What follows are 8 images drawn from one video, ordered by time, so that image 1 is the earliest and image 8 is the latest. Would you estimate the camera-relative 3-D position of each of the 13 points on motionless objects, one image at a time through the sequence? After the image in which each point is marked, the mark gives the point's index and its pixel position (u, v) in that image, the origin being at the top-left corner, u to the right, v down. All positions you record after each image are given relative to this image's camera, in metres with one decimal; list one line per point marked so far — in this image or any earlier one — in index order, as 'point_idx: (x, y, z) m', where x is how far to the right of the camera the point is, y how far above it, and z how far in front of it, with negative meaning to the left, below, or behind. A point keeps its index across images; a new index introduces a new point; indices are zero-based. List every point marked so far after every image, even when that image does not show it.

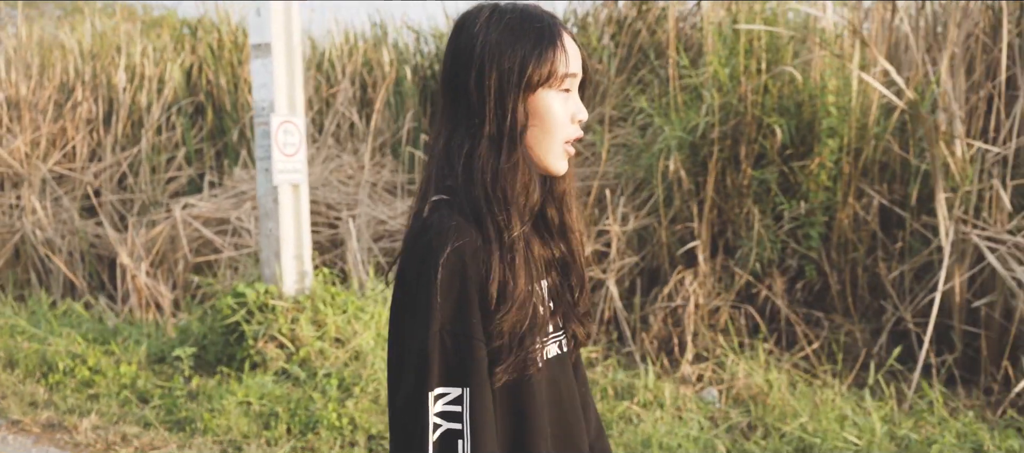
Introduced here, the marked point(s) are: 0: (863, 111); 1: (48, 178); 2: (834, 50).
0: (+1.7, +0.6, +3.9) m
1: (-3.3, +0.3, +6.2) m
2: (+1.5, +0.9, +4.0) m
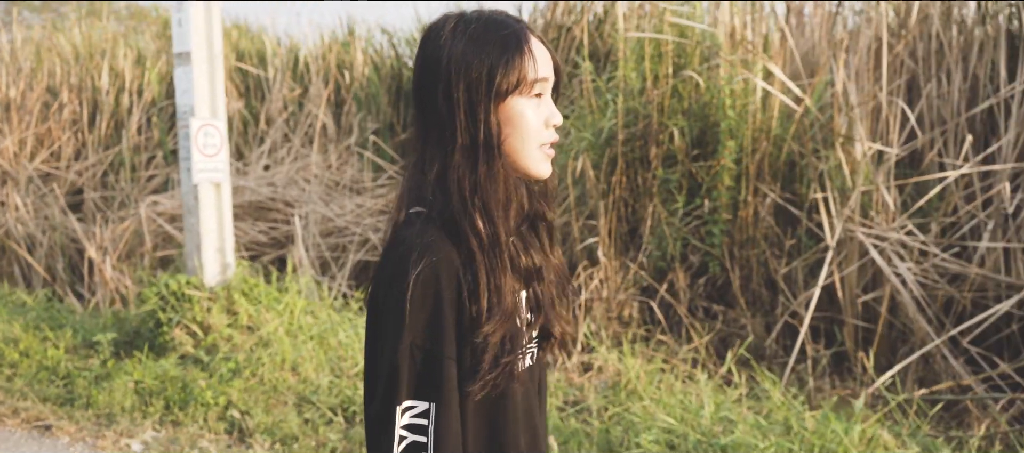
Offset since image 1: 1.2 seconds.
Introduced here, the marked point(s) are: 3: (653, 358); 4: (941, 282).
0: (+1.3, +0.6, +4.1) m
1: (-3.7, +0.4, +6.5) m
2: (+1.1, +0.9, +4.2) m
3: (+0.7, -0.6, +3.9) m
4: (+2.0, -0.3, +3.8) m
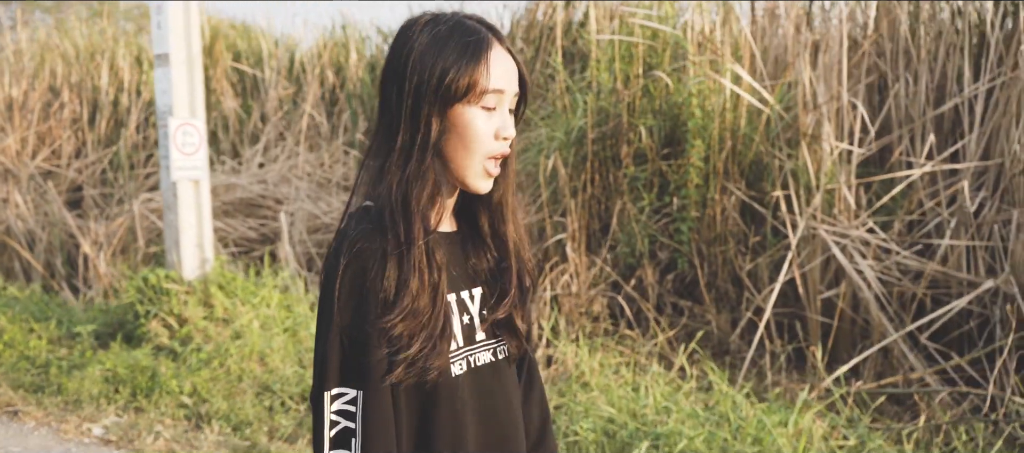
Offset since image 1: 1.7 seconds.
0: (+1.1, +0.6, +4.2) m
1: (-3.8, +0.4, +6.7) m
2: (+1.0, +0.9, +4.2) m
3: (+0.5, -0.6, +4.0) m
4: (+1.8, -0.2, +3.8) m
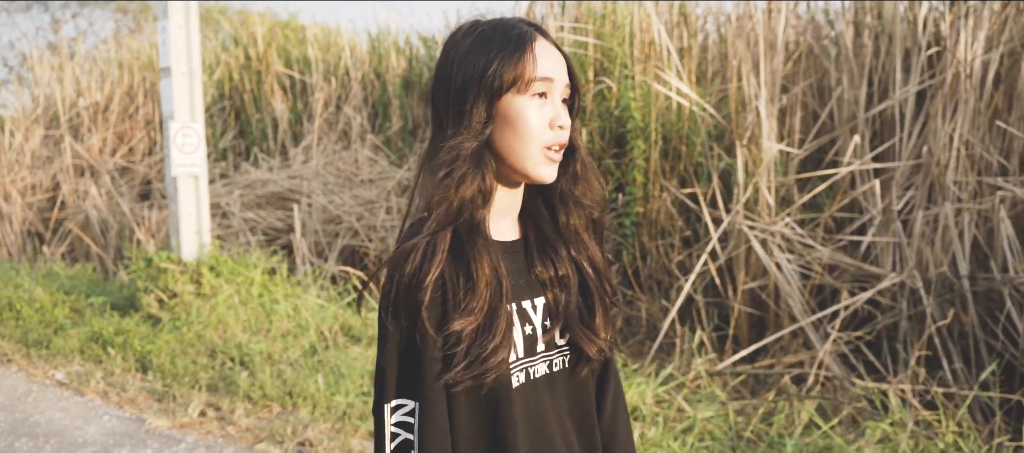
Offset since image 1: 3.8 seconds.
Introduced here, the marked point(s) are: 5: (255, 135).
0: (+0.9, +0.6, +4.5) m
1: (-3.6, +0.5, +7.6) m
2: (+0.8, +0.9, +4.5) m
3: (+0.2, -0.6, +4.4) m
4: (+1.5, -0.2, +4.0) m
5: (-2.4, +0.9, +7.9) m
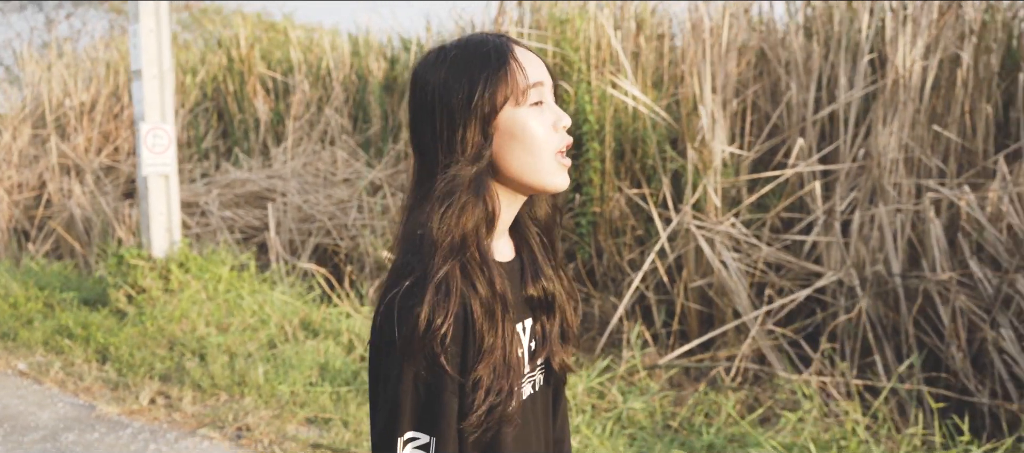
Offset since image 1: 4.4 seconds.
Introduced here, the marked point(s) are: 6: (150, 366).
0: (+0.7, +0.6, +4.6) m
1: (-3.9, +0.5, +7.7) m
2: (+0.5, +0.9, +4.7) m
3: (0.0, -0.6, +4.5) m
4: (+1.3, -0.2, +4.2) m
5: (-2.6, +0.9, +8.0) m
6: (-1.4, -0.6, +3.3) m
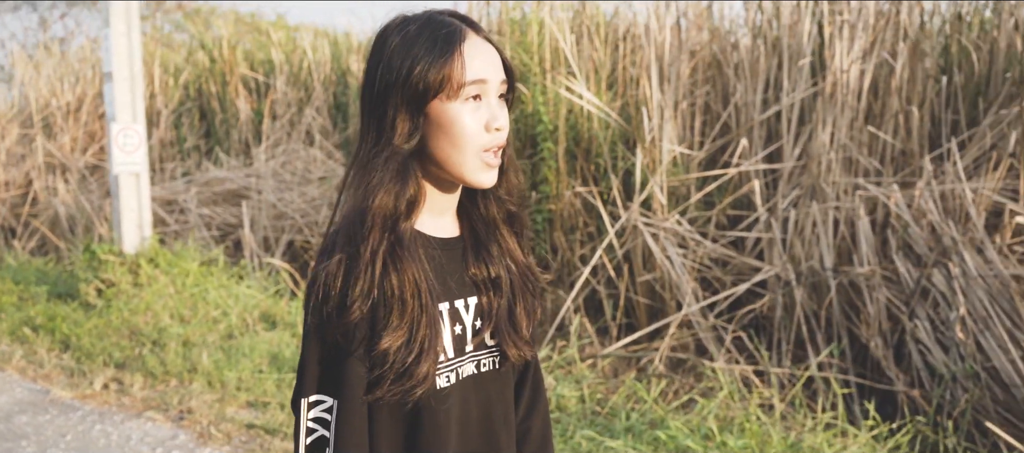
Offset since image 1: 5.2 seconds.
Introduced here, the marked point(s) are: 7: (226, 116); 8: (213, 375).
0: (+0.4, +0.6, +4.8) m
1: (-4.1, +0.5, +7.9) m
2: (+0.3, +0.9, +4.9) m
3: (-0.2, -0.5, +4.7) m
4: (+1.0, -0.2, +4.3) m
5: (-2.9, +0.9, +8.2) m
6: (-1.7, -0.5, +3.5) m
7: (-2.8, +1.1, +8.1) m
8: (-1.1, -0.6, +3.2) m
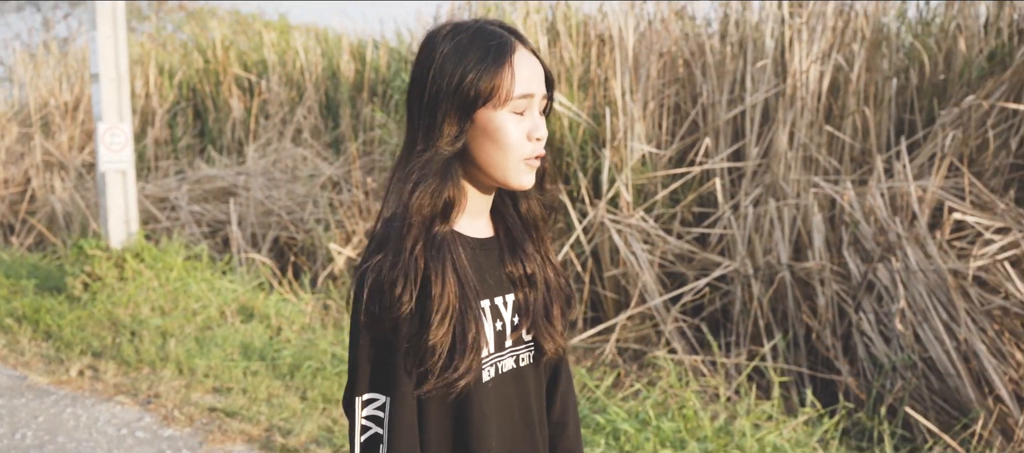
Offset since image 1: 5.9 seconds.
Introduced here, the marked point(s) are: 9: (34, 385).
0: (+0.3, +0.6, +4.9) m
1: (-4.2, +0.6, +8.1) m
2: (+0.1, +1.0, +5.0) m
3: (-0.4, -0.5, +4.8) m
4: (+0.9, -0.2, +4.5) m
5: (-3.0, +0.9, +8.4) m
6: (-1.9, -0.5, +3.6) m
7: (-2.9, +1.1, +8.3) m
8: (-1.3, -0.5, +3.3) m
9: (-1.8, -0.6, +3.1) m
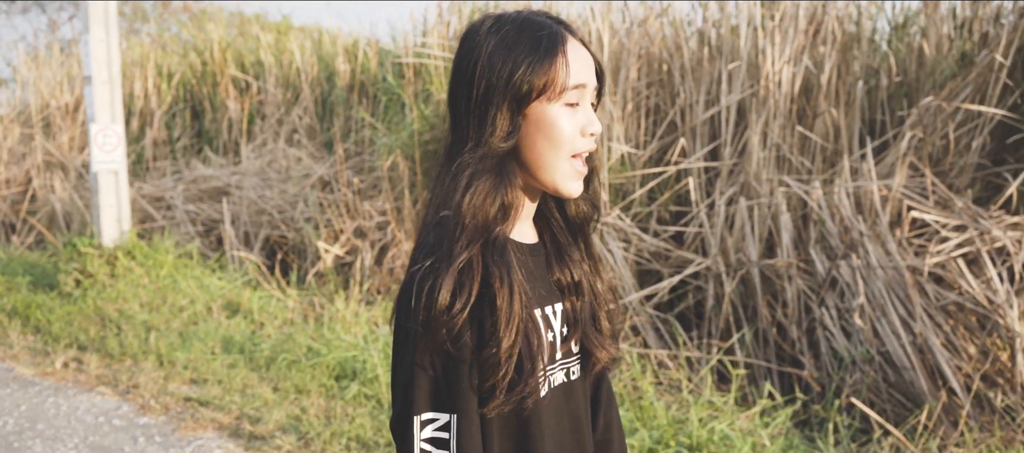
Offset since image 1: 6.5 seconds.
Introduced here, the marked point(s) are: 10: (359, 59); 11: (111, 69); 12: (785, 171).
0: (+0.2, +0.7, +5.0) m
1: (-4.3, +0.6, +8.2) m
2: (0.0, +1.0, +5.1) m
3: (-0.5, -0.5, +4.9) m
4: (+0.8, -0.2, +4.6) m
5: (-3.1, +0.9, +8.5) m
6: (-2.0, -0.5, +3.8) m
7: (-3.0, +1.1, +8.5) m
8: (-1.4, -0.5, +3.4) m
9: (-1.9, -0.6, +3.2) m
10: (-1.3, +1.4, +7.1) m
11: (-2.5, +1.0, +5.2) m
12: (+1.5, +0.3, +4.5) m
